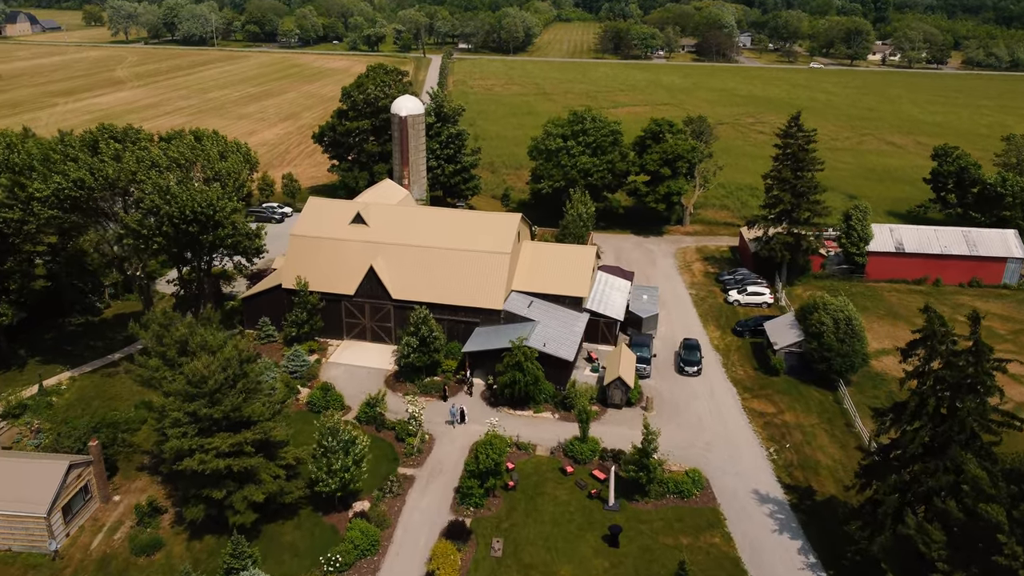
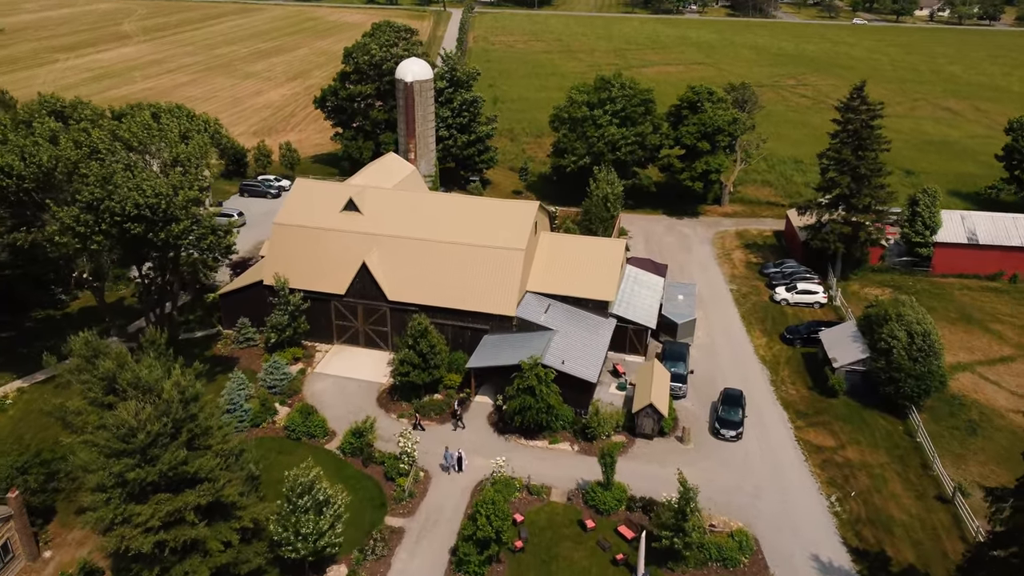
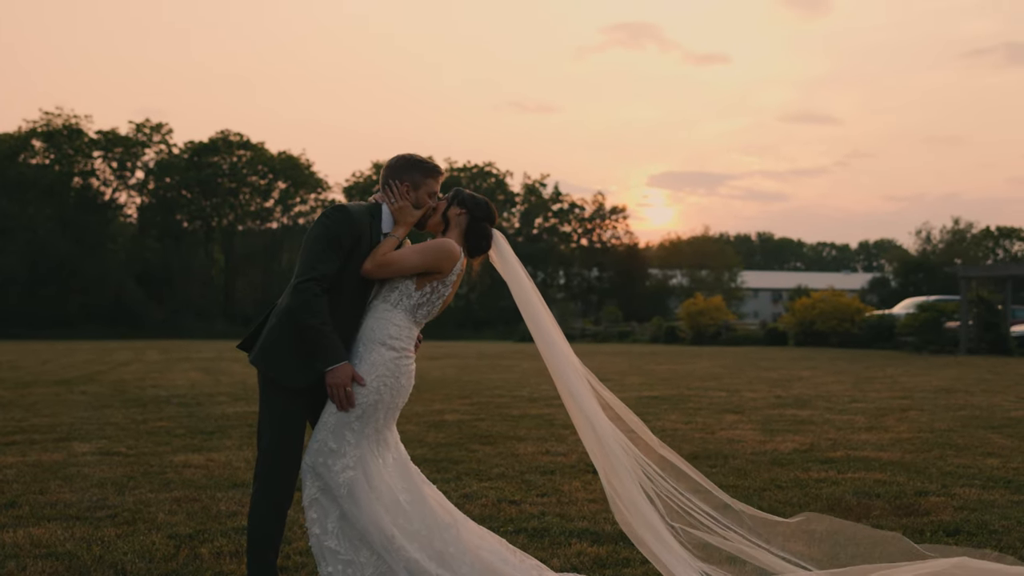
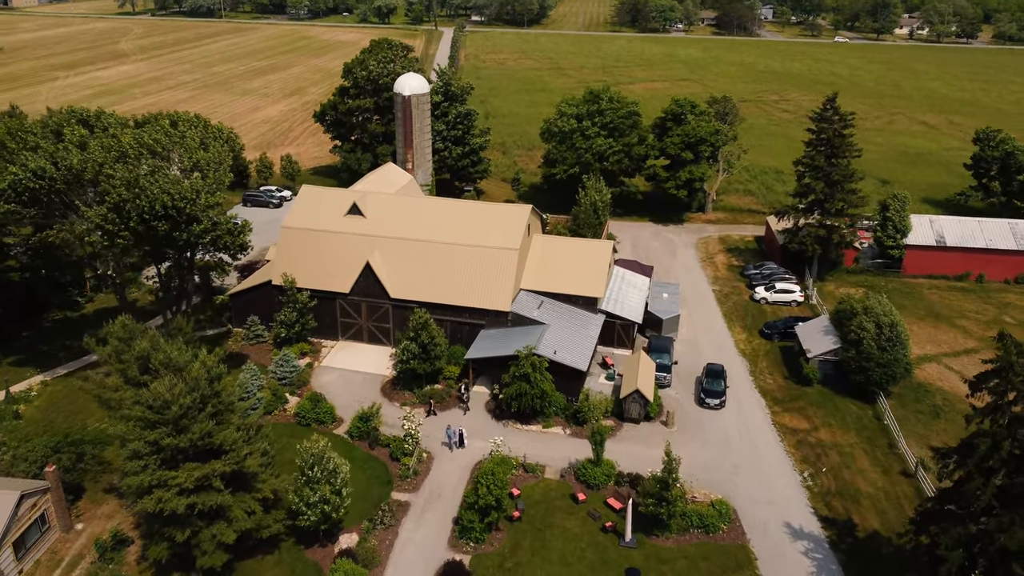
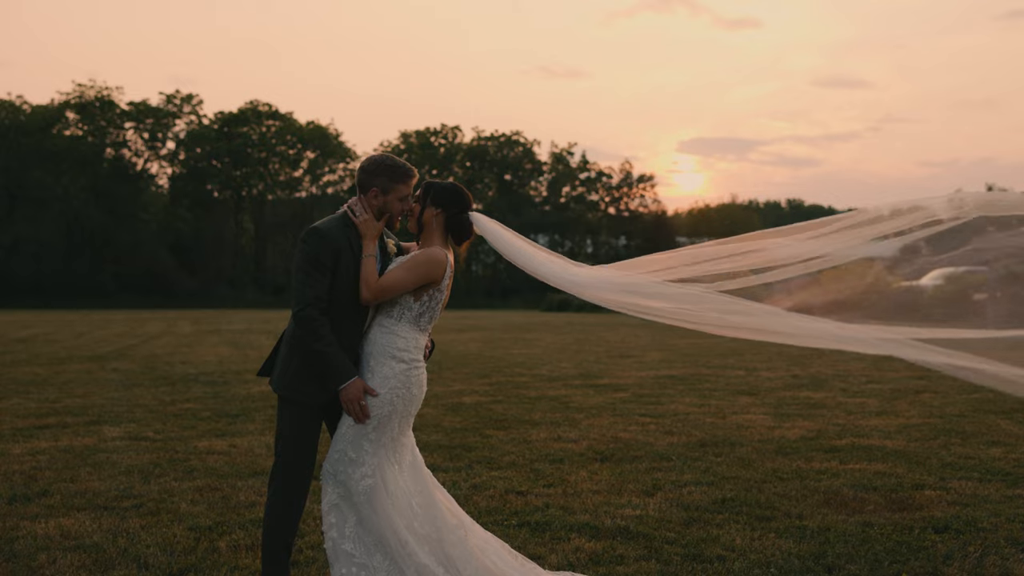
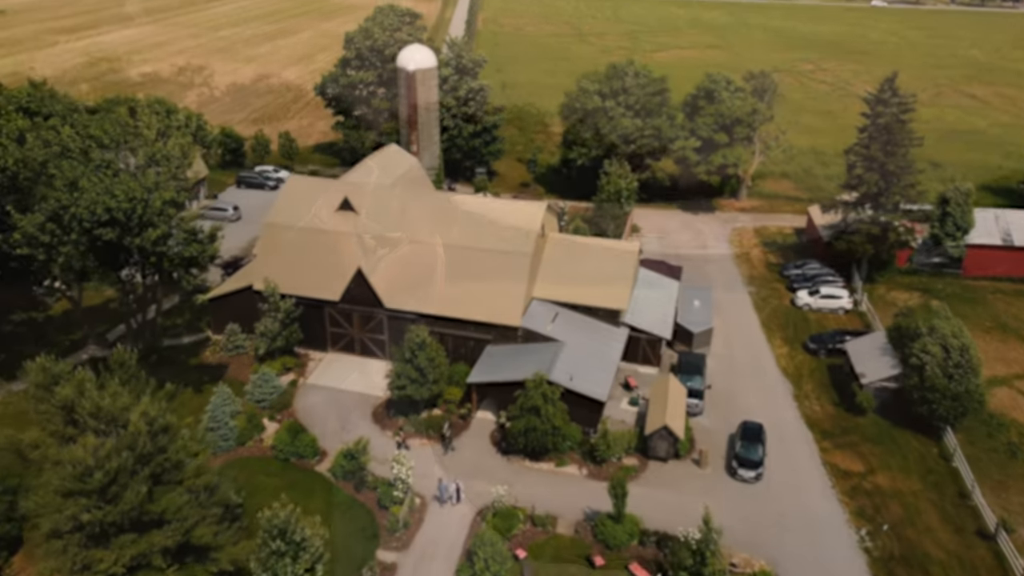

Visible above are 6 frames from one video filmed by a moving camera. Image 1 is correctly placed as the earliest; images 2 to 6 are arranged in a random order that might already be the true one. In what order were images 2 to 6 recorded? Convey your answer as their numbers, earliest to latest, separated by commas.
4, 2, 6, 5, 3
